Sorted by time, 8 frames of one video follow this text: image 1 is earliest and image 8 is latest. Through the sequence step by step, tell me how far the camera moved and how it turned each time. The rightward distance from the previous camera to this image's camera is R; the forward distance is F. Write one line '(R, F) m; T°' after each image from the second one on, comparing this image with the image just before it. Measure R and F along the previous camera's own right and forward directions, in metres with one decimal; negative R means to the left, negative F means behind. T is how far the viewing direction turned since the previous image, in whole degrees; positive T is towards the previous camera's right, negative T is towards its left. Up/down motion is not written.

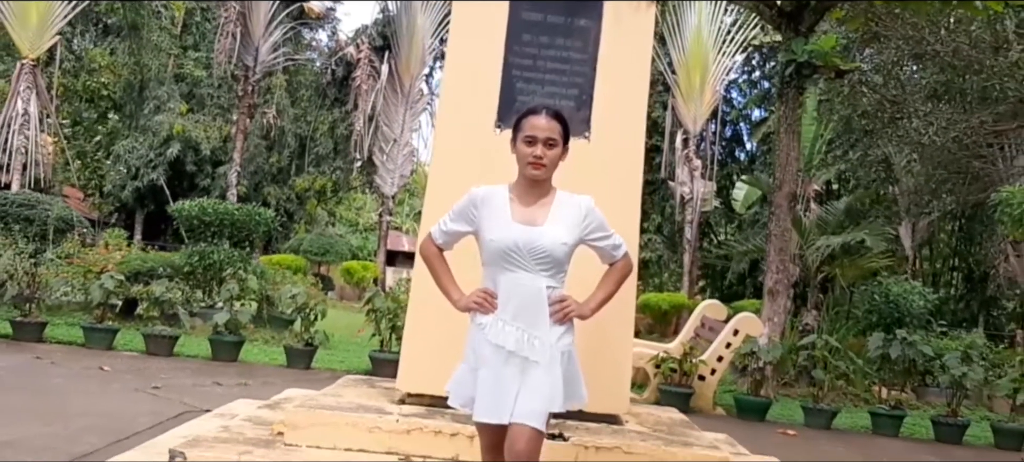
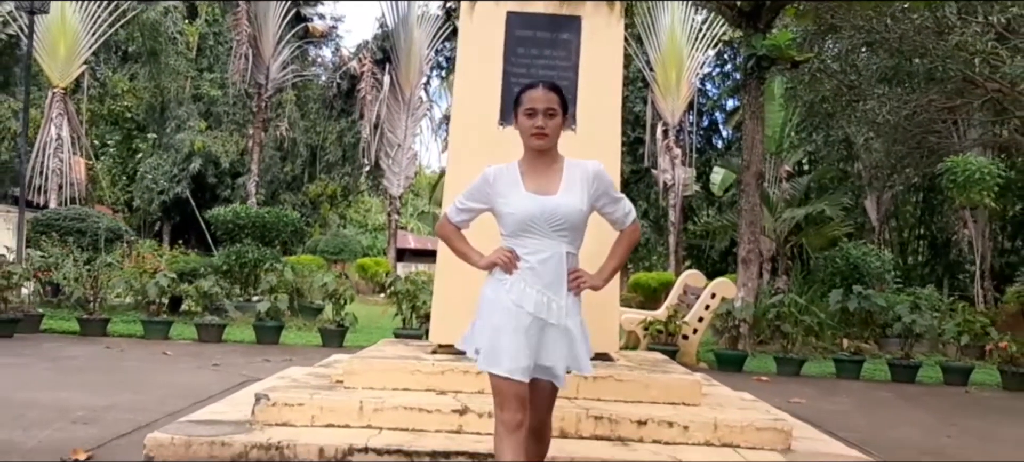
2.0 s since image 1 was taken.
(-0.1, -1.0) m; 0°
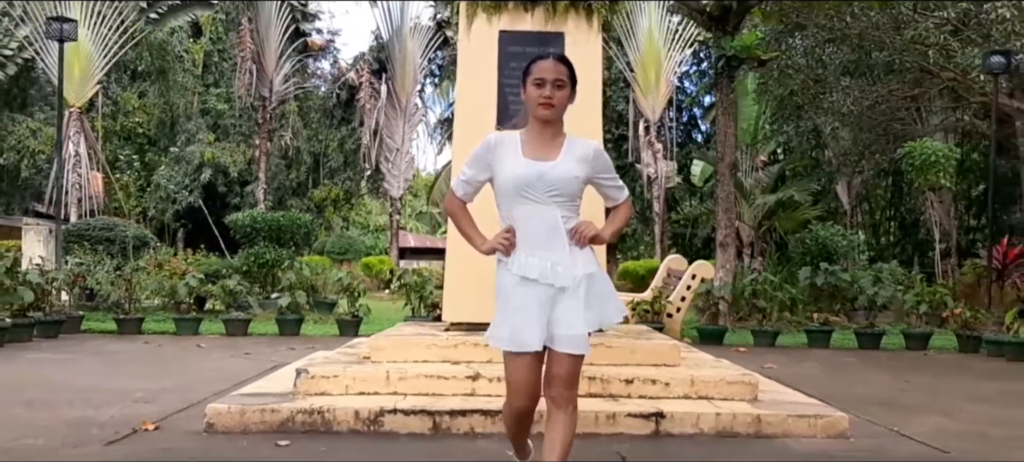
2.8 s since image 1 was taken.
(-0.1, -0.8) m; +1°
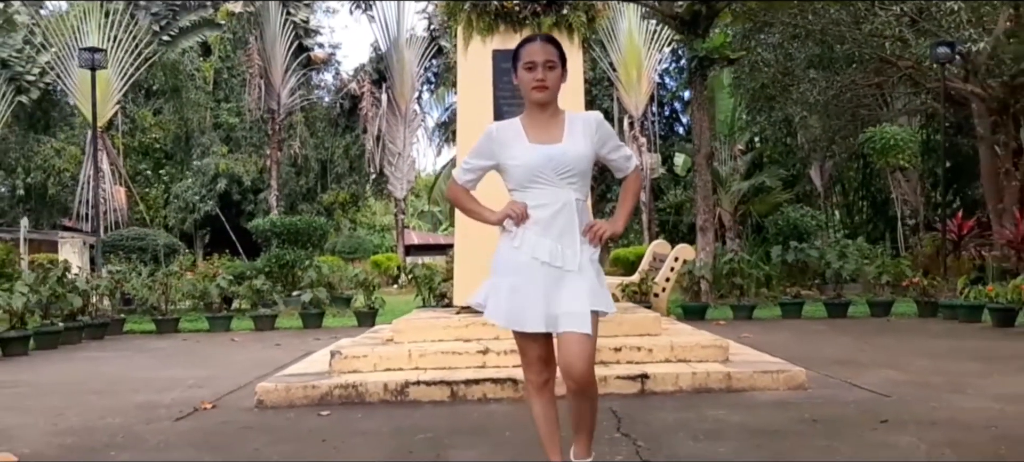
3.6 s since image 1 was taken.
(0.0, -0.9) m; 0°
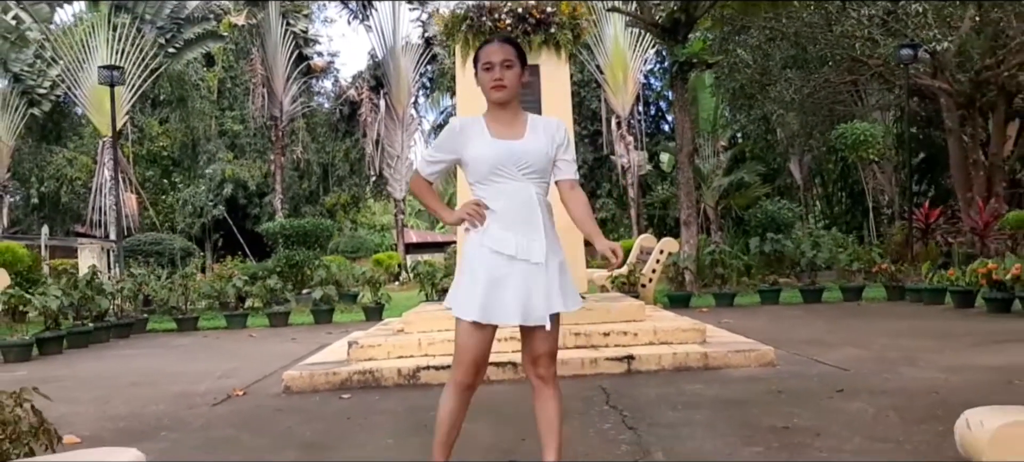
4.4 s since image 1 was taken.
(0.0, -0.7) m; +1°
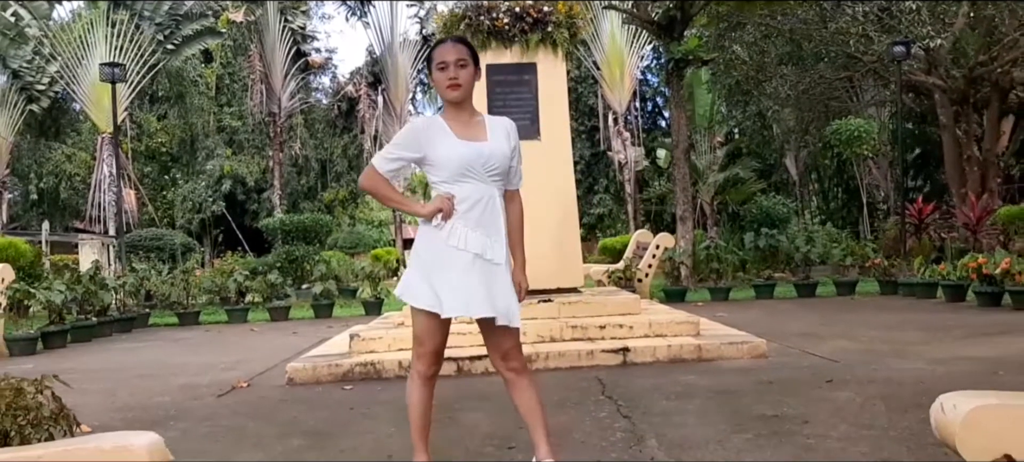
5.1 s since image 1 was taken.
(0.0, -0.1) m; 0°
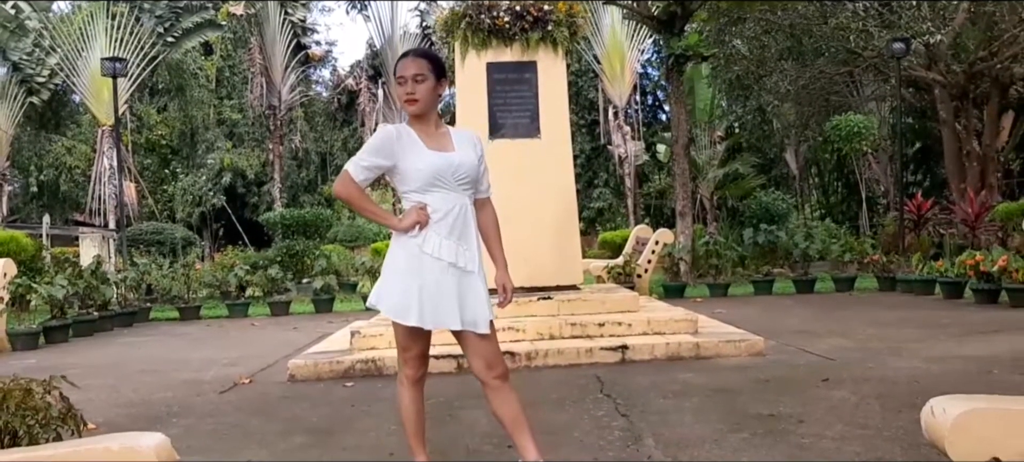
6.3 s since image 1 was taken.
(0.0, 0.0) m; 0°
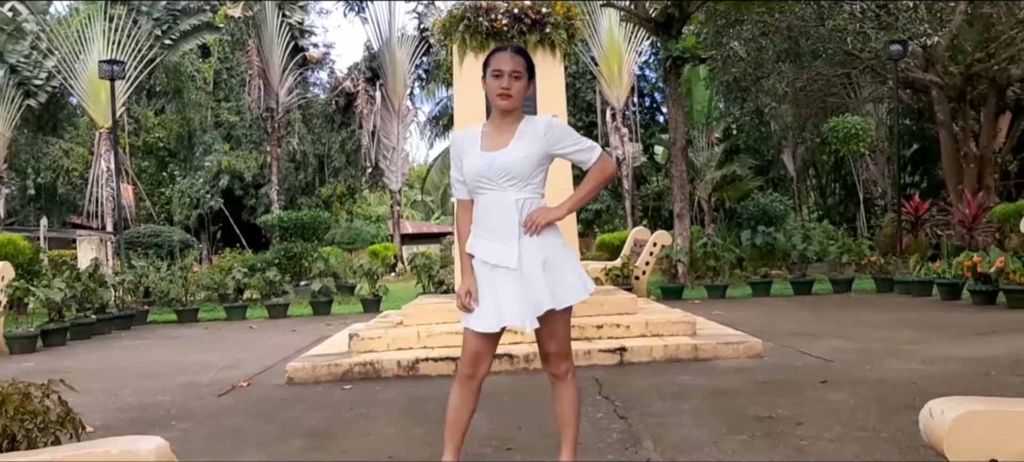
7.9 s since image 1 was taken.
(0.0, 0.0) m; 0°
